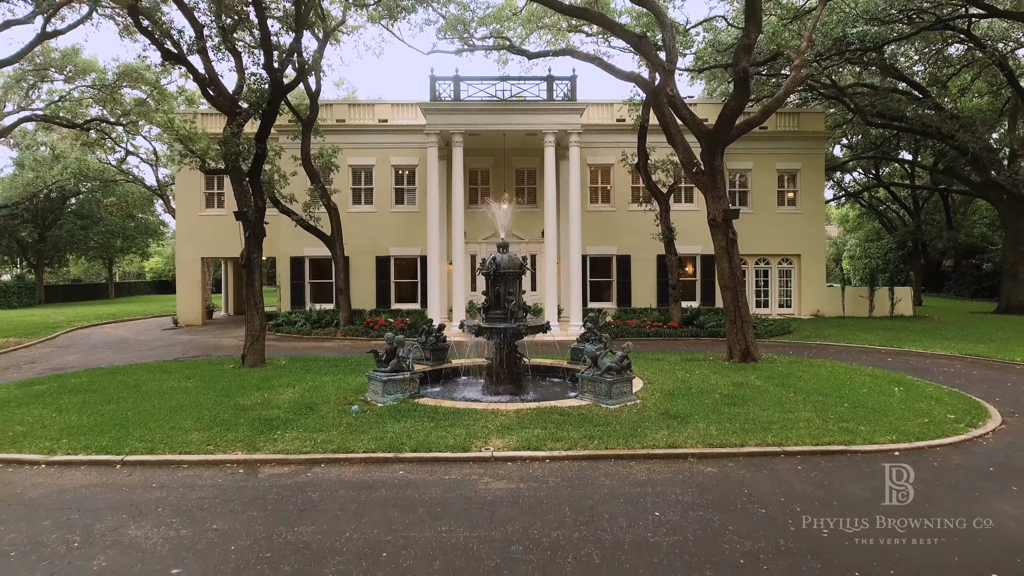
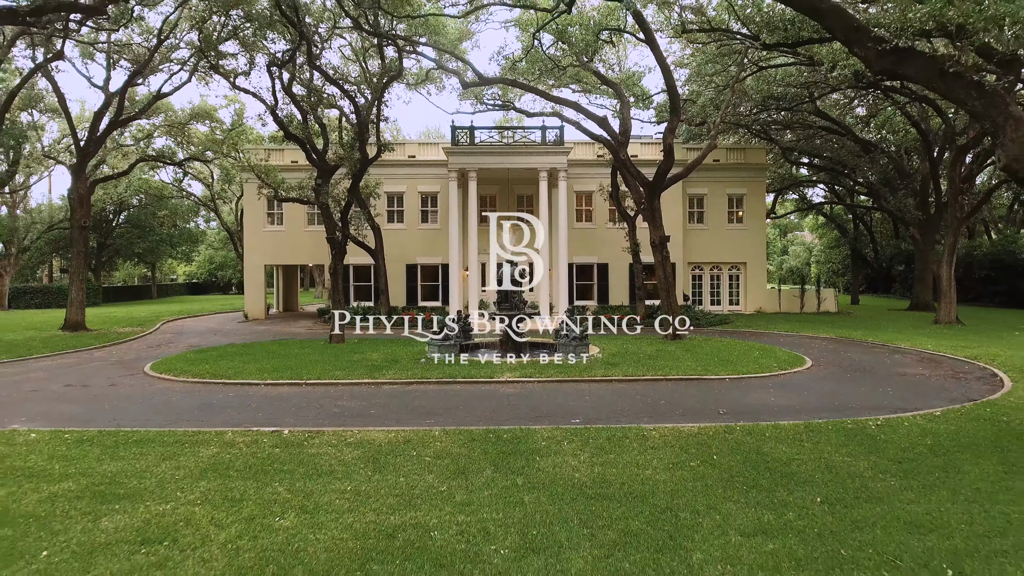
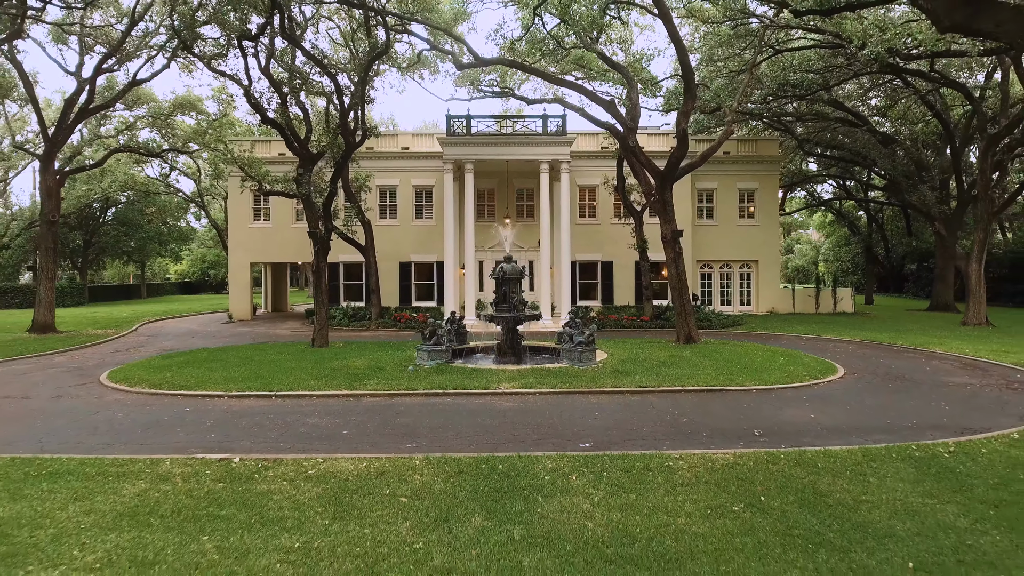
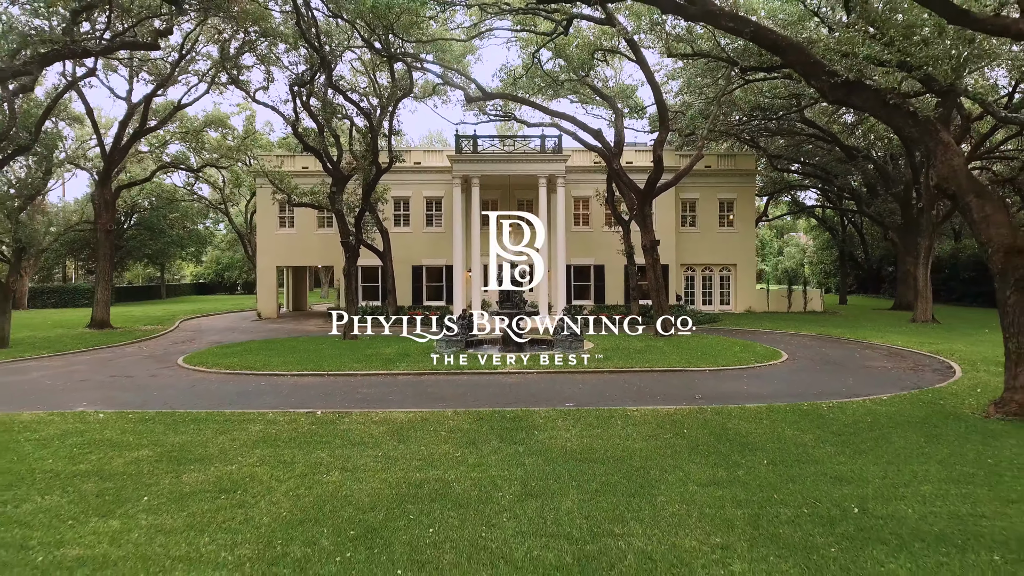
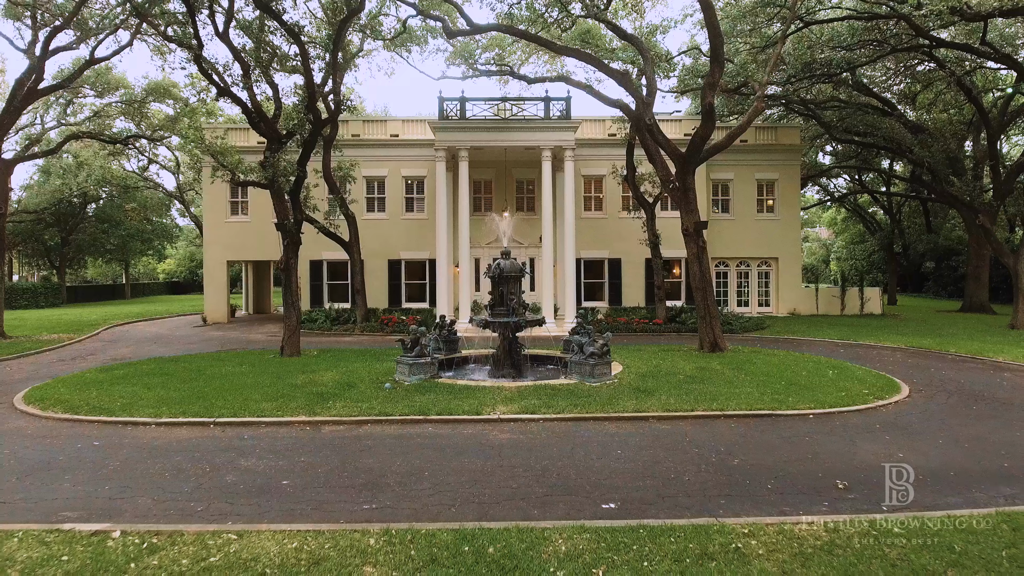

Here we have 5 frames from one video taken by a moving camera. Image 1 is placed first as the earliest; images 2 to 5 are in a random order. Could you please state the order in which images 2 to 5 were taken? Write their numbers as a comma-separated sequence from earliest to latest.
5, 3, 2, 4
